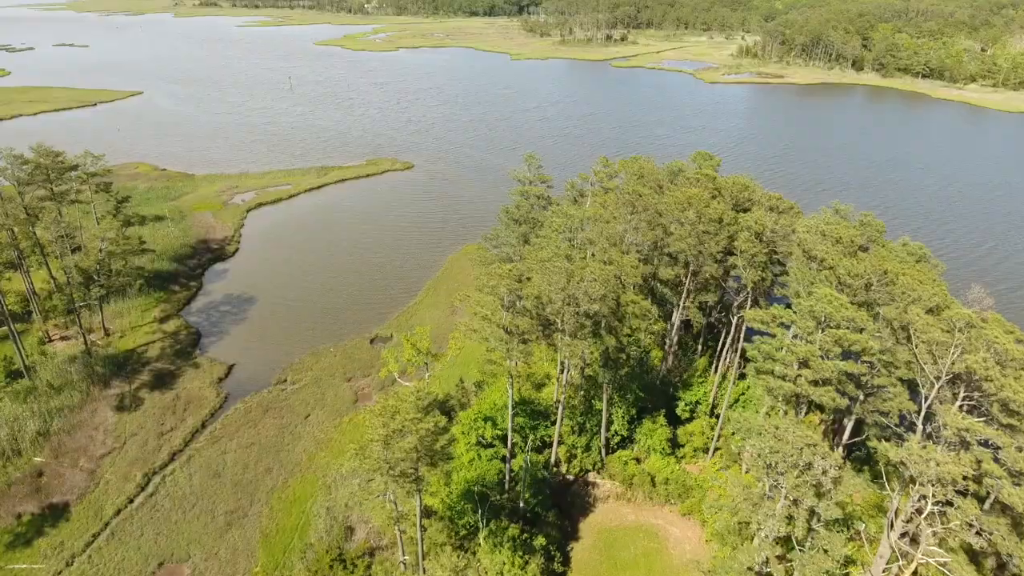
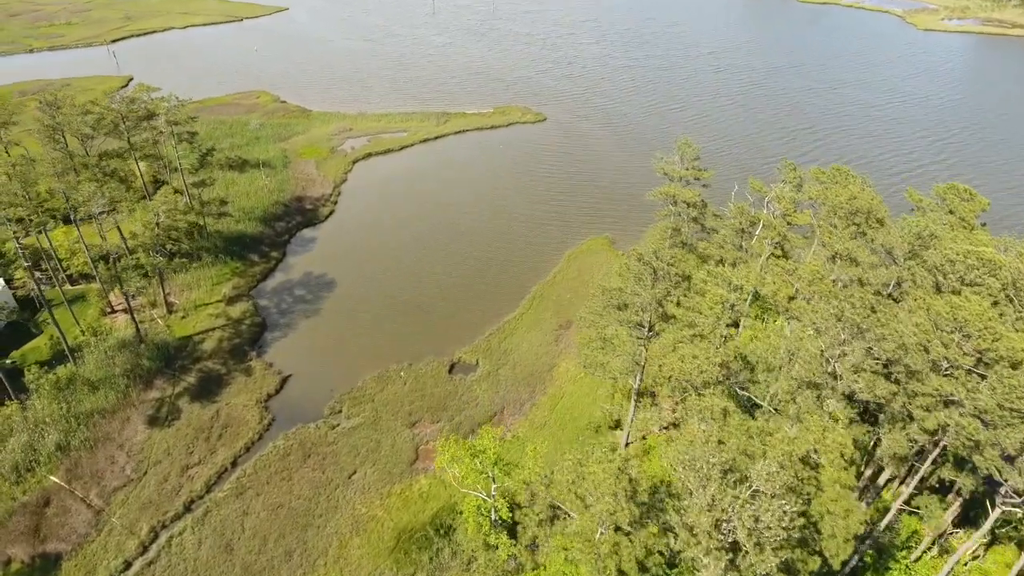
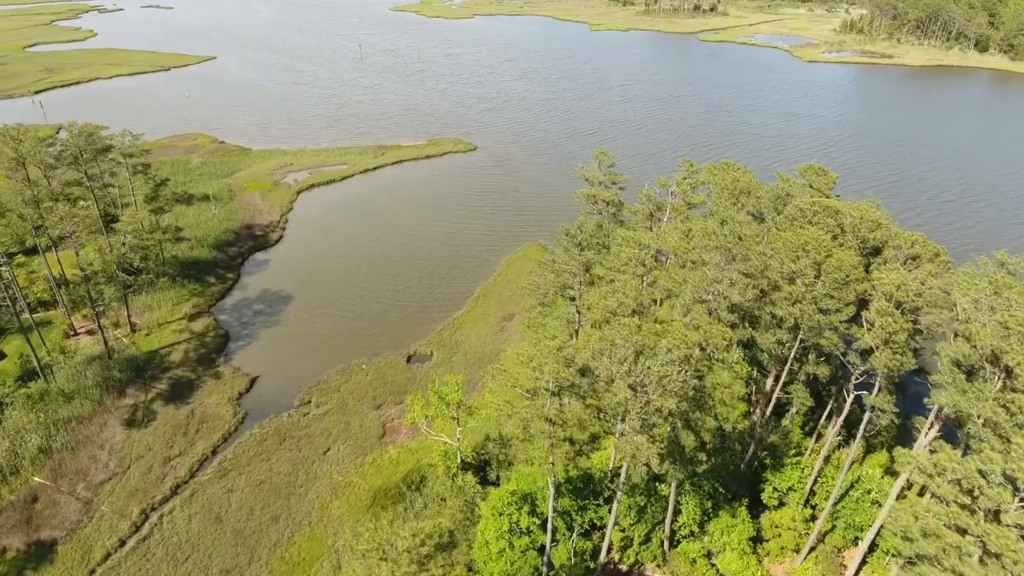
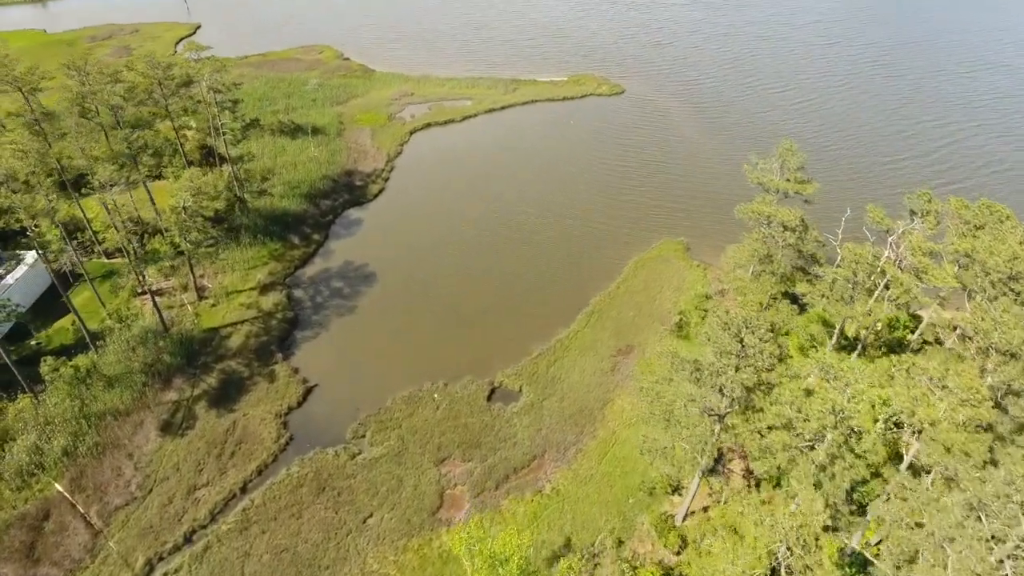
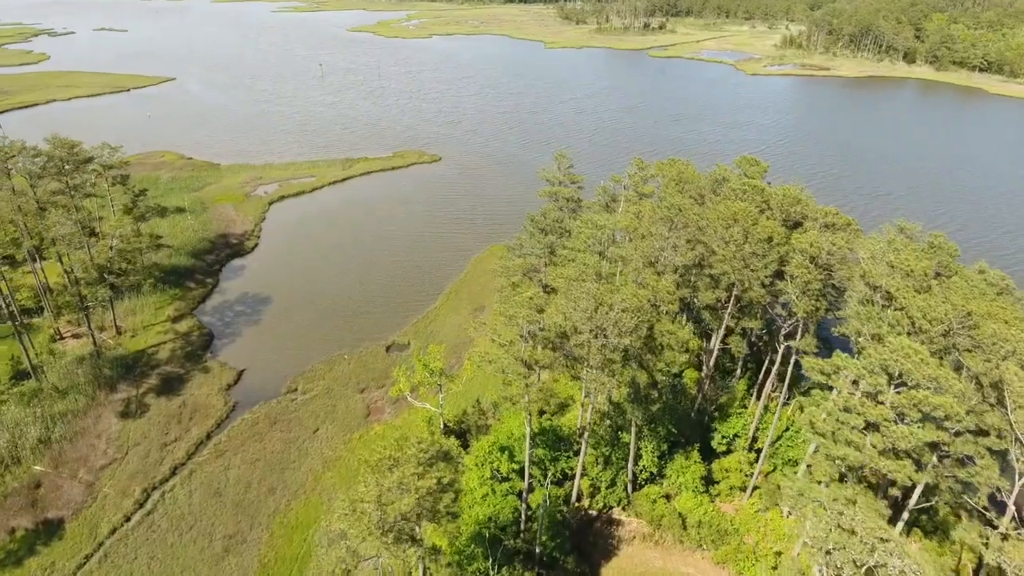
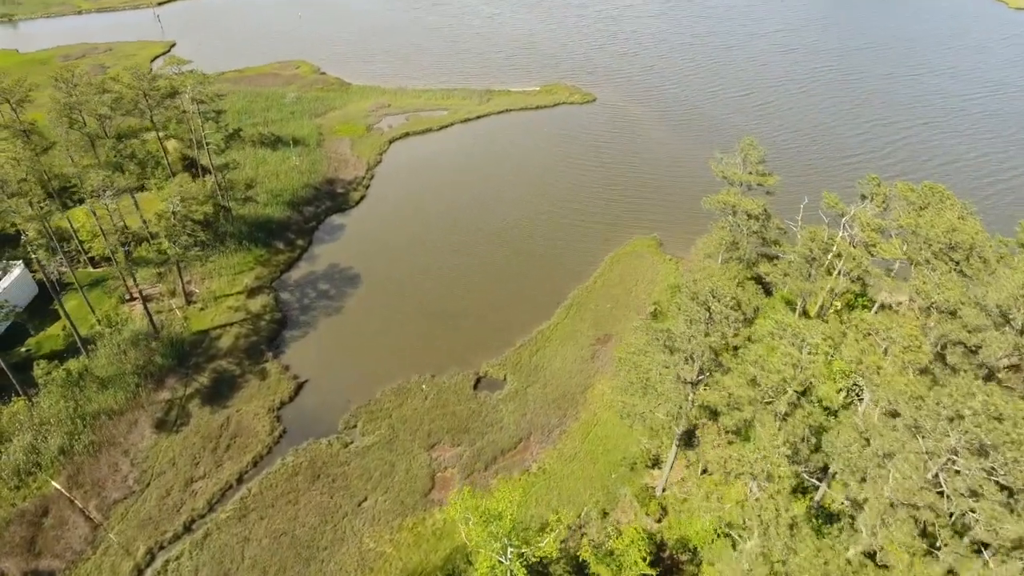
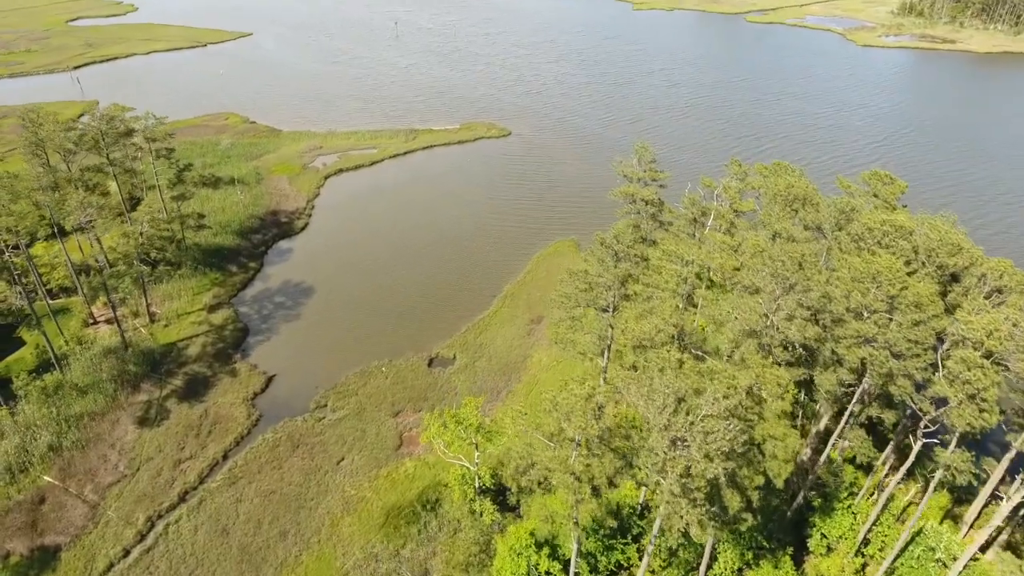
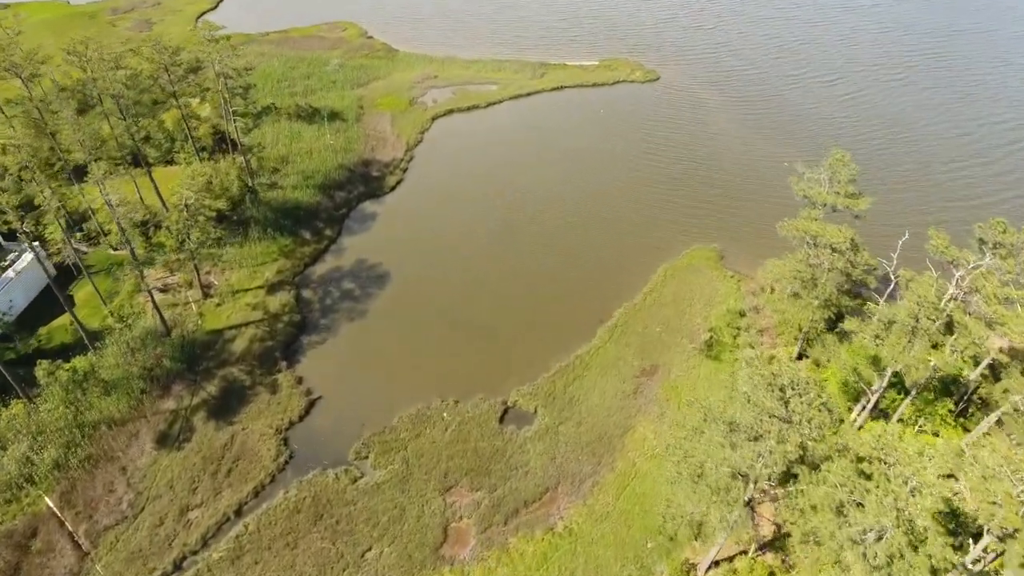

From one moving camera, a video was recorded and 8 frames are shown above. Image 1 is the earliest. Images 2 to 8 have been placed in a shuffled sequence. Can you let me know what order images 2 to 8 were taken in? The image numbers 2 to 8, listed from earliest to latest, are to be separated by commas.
5, 3, 7, 2, 6, 4, 8
